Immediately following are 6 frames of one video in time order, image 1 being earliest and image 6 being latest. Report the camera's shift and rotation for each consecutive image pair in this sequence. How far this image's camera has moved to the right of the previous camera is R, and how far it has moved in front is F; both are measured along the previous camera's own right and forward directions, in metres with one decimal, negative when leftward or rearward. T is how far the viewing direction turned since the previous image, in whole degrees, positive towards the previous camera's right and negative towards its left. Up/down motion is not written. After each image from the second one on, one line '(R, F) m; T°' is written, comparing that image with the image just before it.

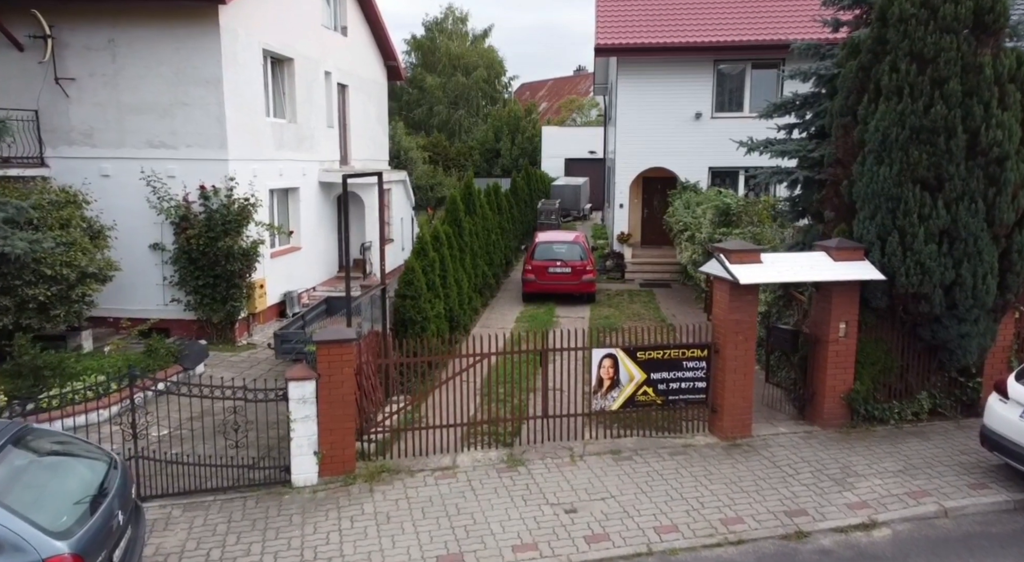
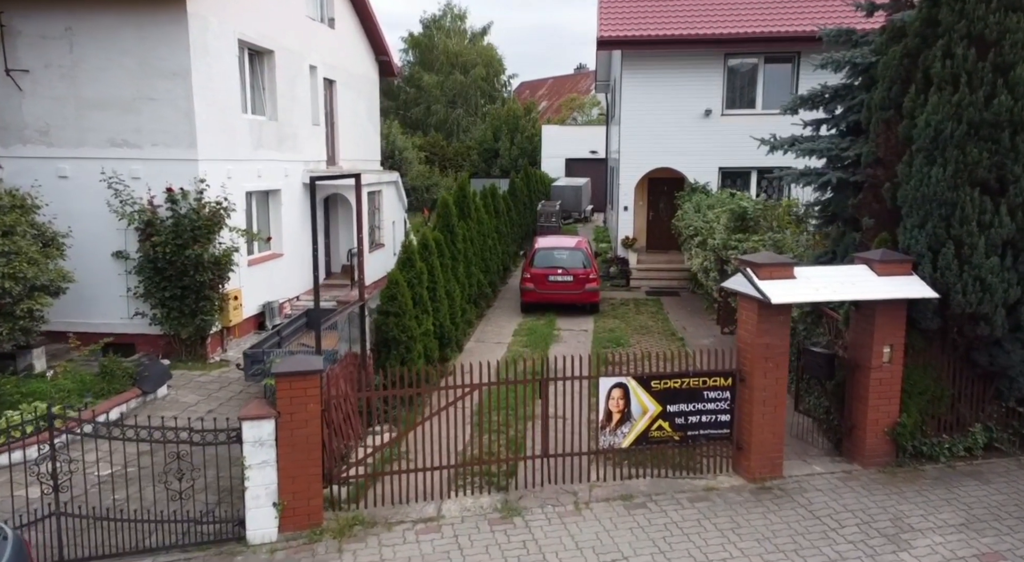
(0.0, +1.1) m; 0°
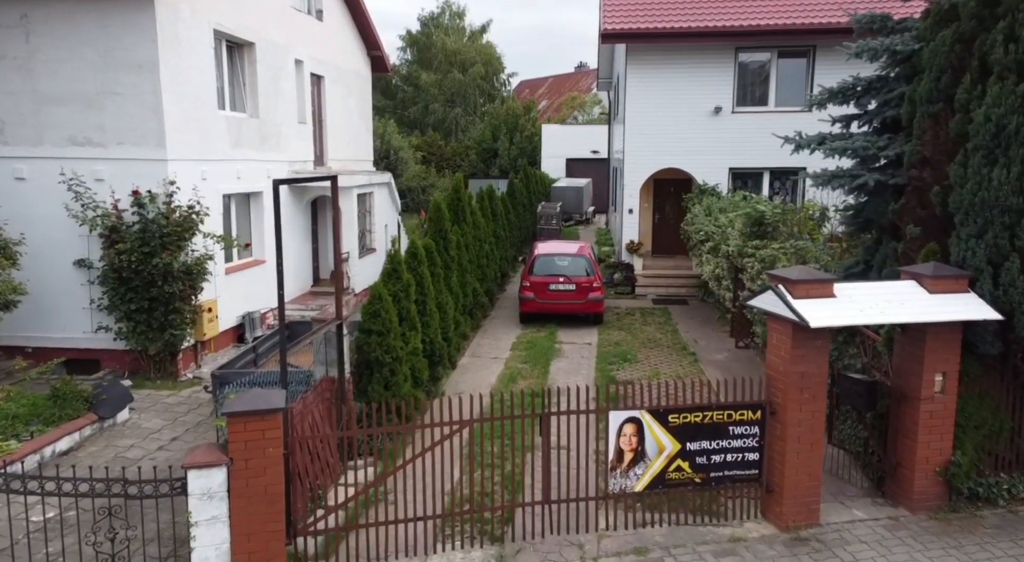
(0.0, +0.9) m; 0°
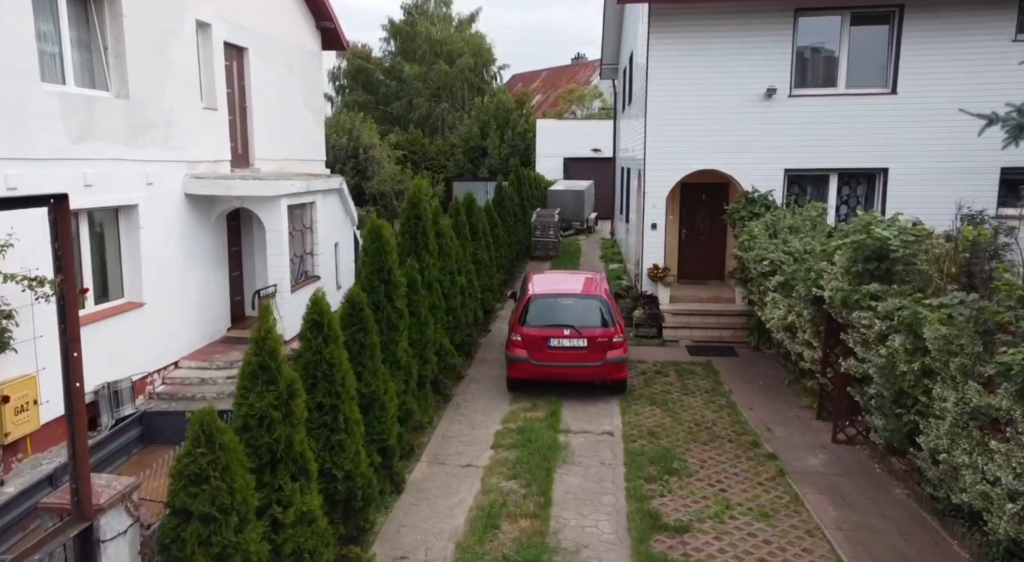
(+0.1, +4.0) m; 0°
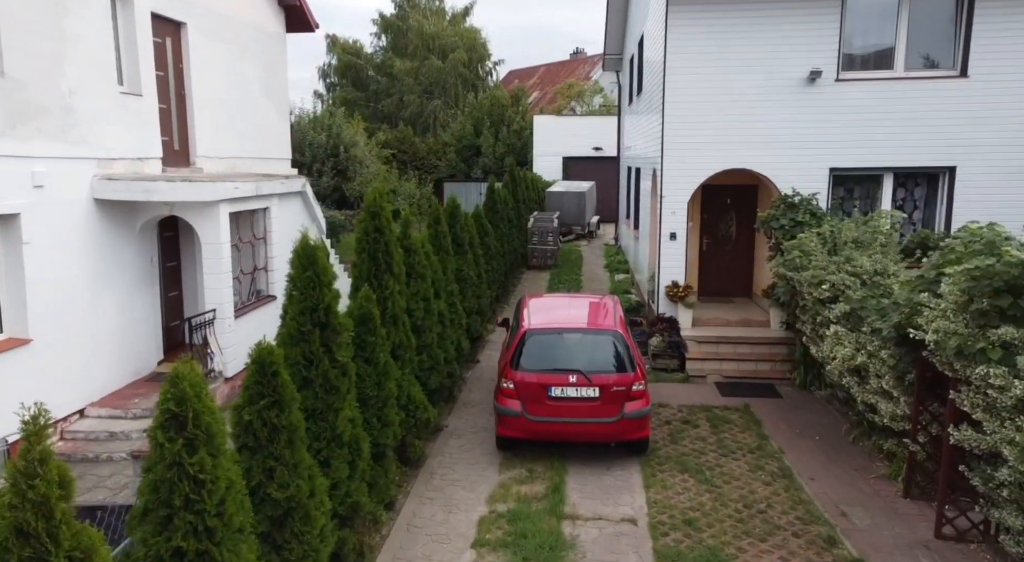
(+0.1, +2.1) m; 0°
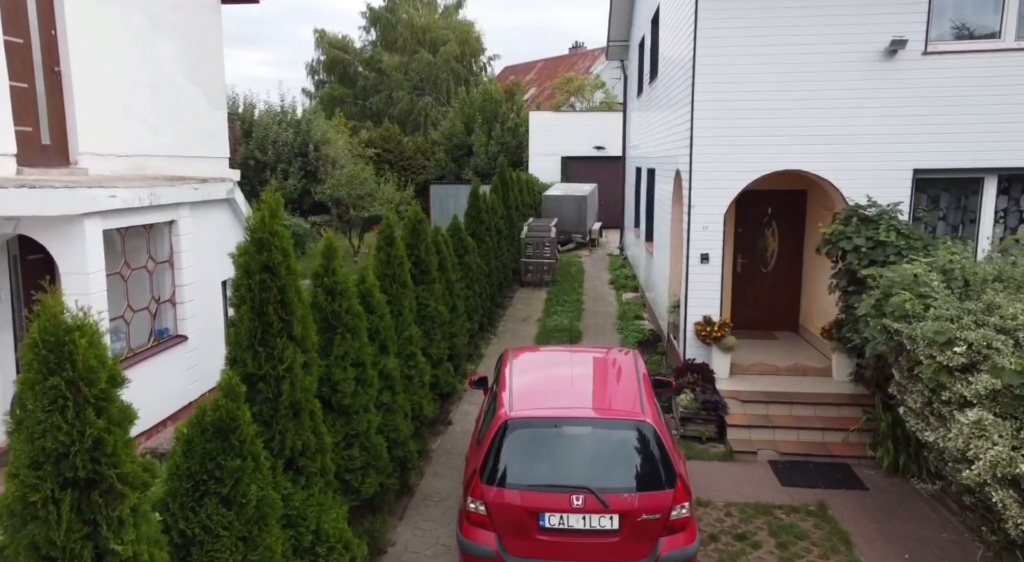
(+0.2, +2.5) m; 0°
